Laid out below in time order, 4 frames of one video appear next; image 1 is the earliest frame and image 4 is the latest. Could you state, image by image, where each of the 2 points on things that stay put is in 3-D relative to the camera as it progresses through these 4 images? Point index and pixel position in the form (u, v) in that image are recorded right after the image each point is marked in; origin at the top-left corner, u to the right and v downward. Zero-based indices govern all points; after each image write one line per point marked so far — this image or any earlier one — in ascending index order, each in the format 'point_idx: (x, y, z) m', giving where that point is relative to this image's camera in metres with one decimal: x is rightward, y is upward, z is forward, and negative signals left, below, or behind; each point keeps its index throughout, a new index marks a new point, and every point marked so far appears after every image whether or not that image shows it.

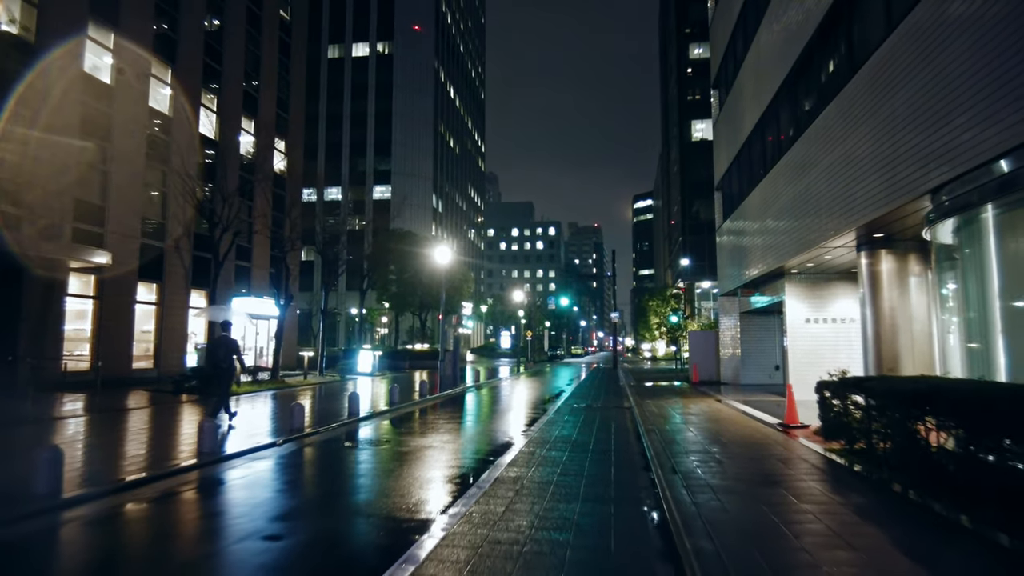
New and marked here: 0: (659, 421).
0: (+3.7, -3.3, +16.4) m
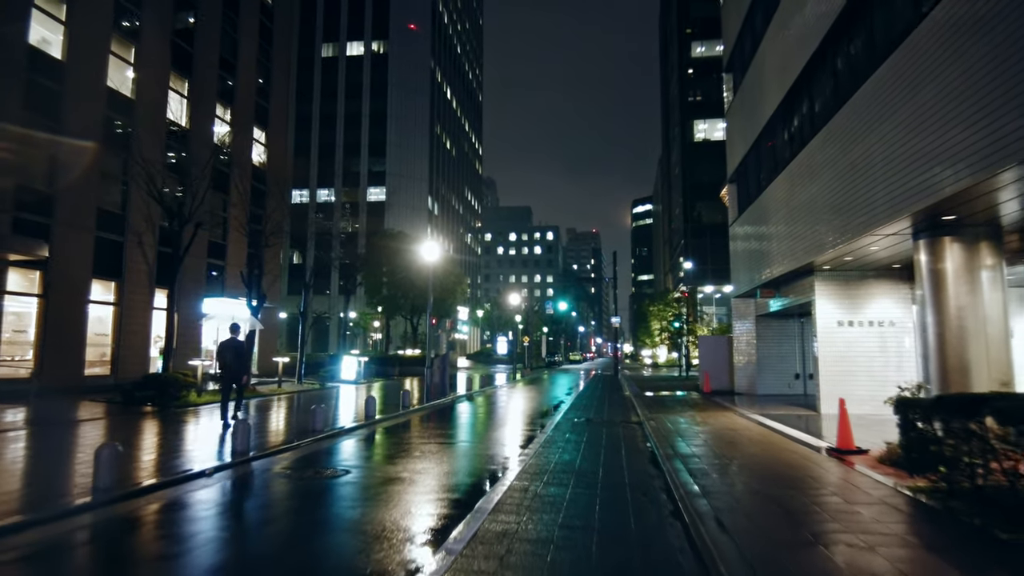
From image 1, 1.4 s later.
0: (+3.5, -3.2, +14.0) m
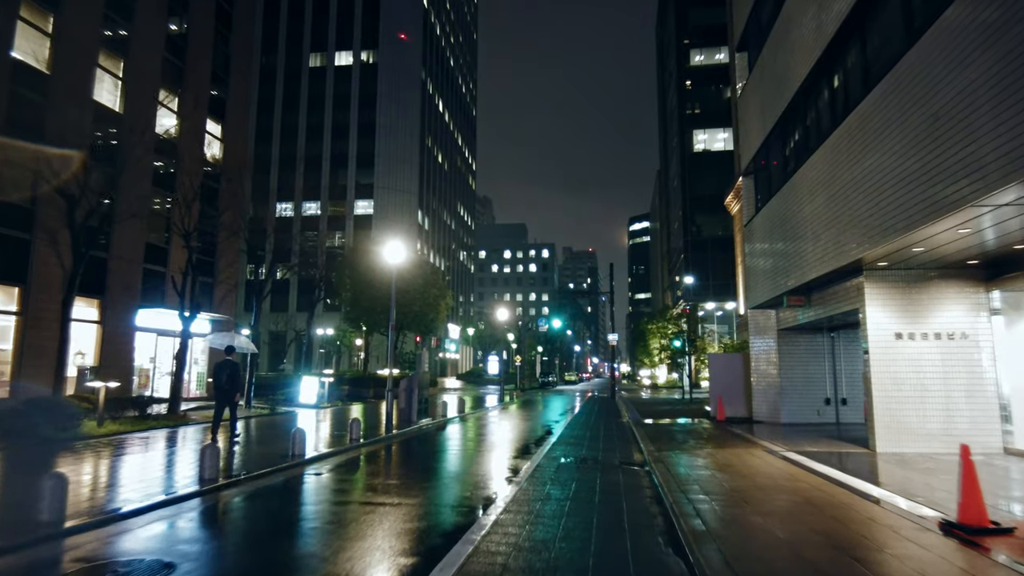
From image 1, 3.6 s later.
0: (+2.9, -3.2, +10.2) m
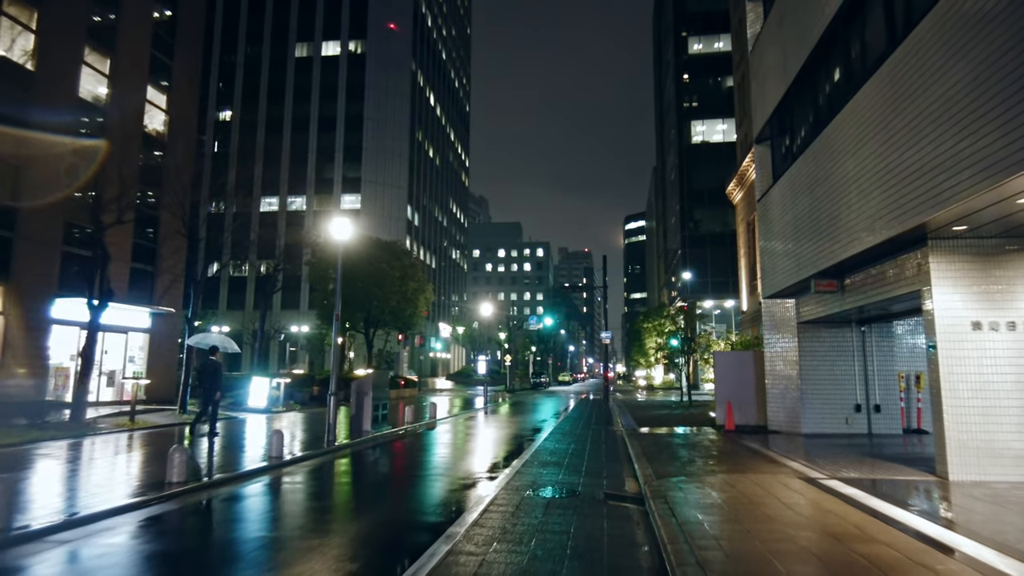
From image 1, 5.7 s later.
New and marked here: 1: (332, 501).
0: (+2.1, -2.7, +7.0) m
1: (-3.1, -3.9, +11.0) m
